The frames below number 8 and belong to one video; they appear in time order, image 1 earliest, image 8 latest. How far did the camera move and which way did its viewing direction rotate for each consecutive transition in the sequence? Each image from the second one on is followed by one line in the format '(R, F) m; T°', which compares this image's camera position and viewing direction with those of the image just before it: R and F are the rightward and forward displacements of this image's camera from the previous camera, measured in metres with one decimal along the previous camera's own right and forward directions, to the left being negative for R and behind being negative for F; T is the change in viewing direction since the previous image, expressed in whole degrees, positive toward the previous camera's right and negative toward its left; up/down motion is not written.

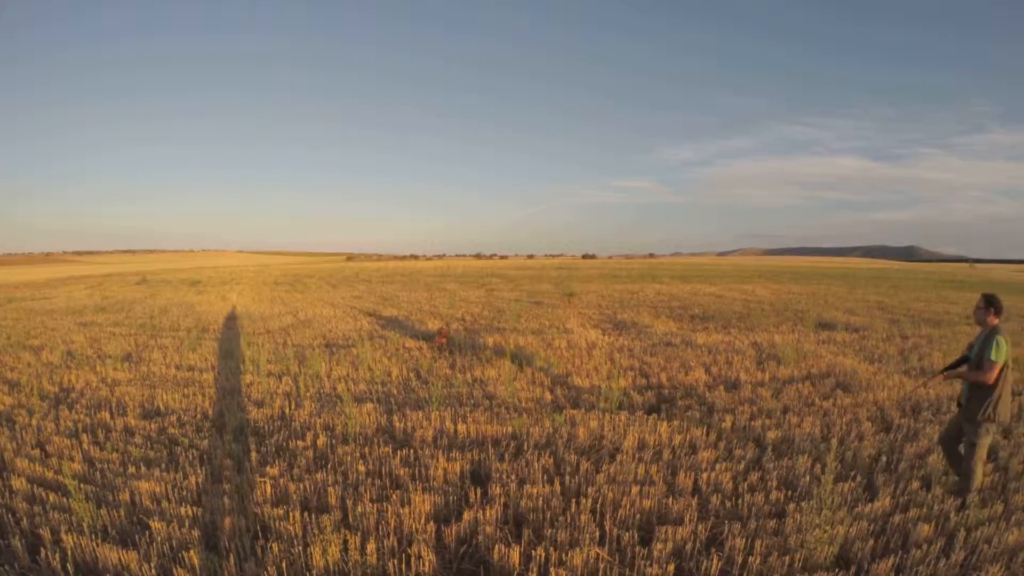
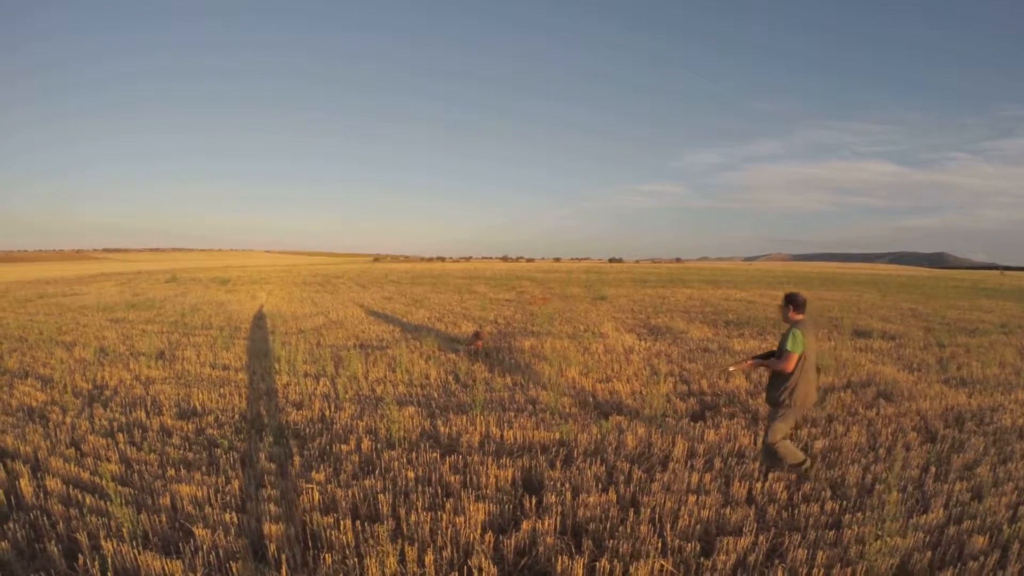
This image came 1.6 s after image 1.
(-0.3, +0.3) m; -2°
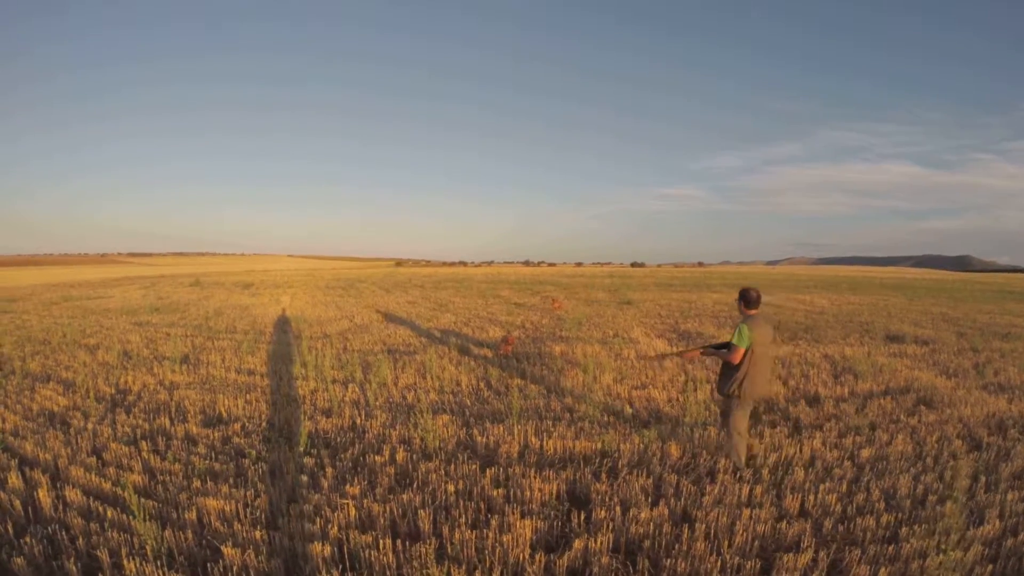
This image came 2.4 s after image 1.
(-0.2, +0.3) m; -2°
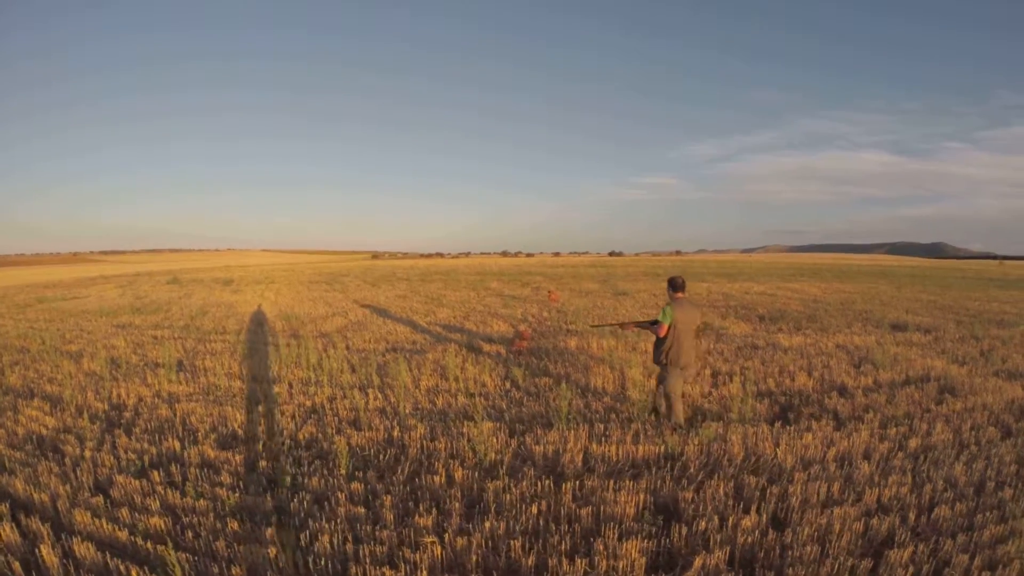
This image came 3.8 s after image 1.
(-0.7, +0.5) m; +3°
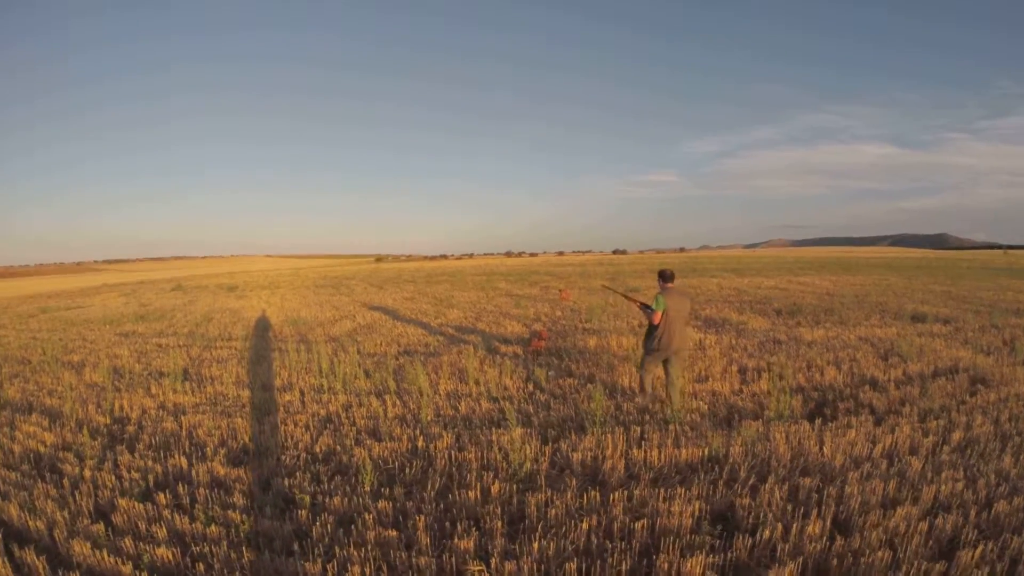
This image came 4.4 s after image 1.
(-0.2, +0.3) m; 0°
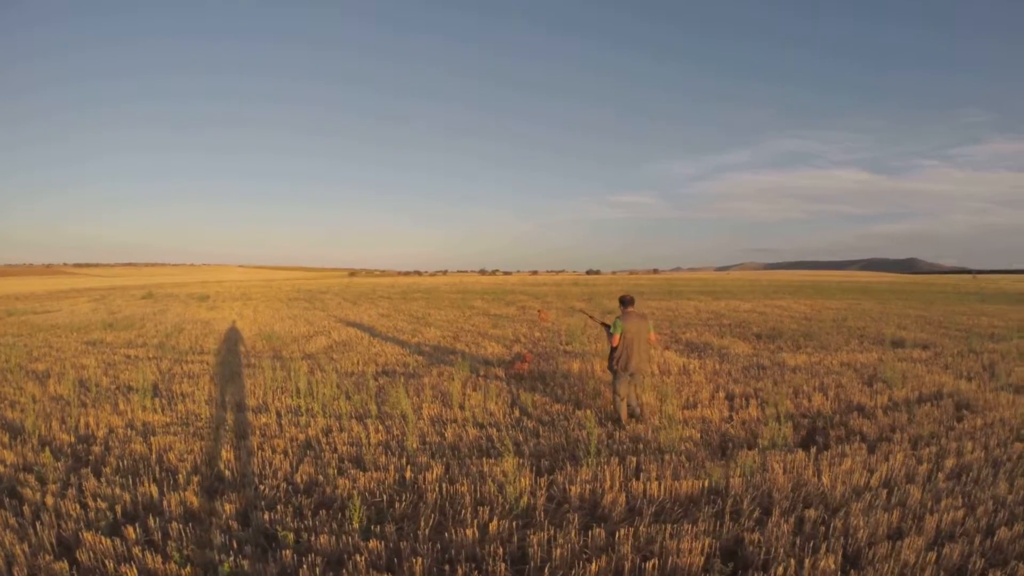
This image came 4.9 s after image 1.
(-0.2, +0.1) m; +2°
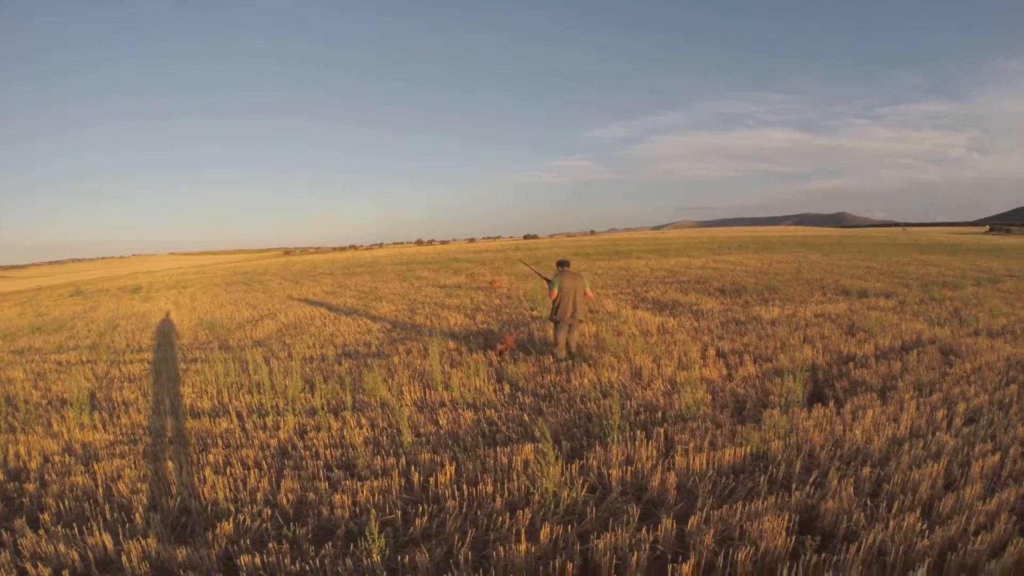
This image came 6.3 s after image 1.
(-0.5, +0.6) m; +6°
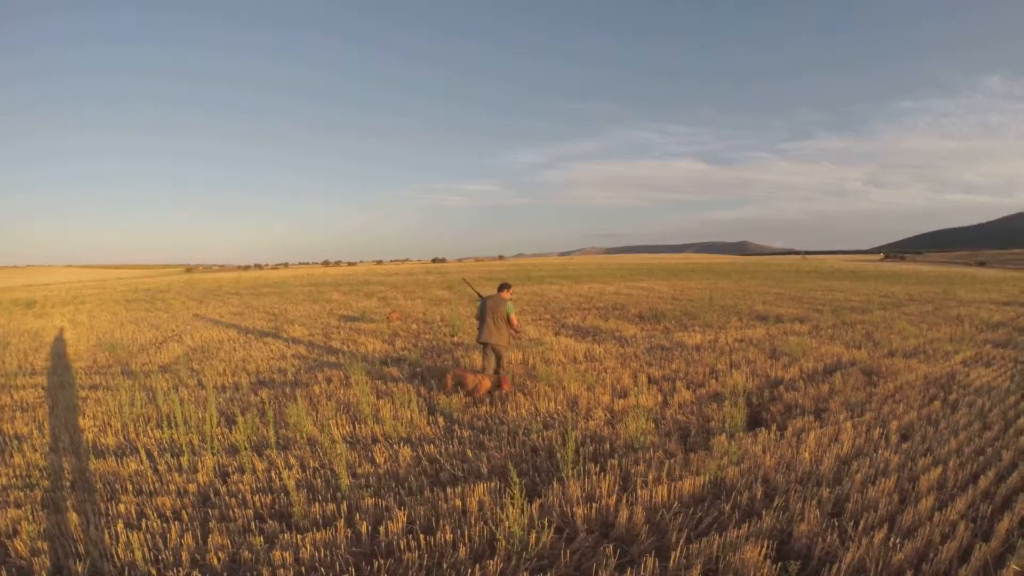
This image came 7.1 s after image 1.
(-0.3, +0.3) m; +7°
